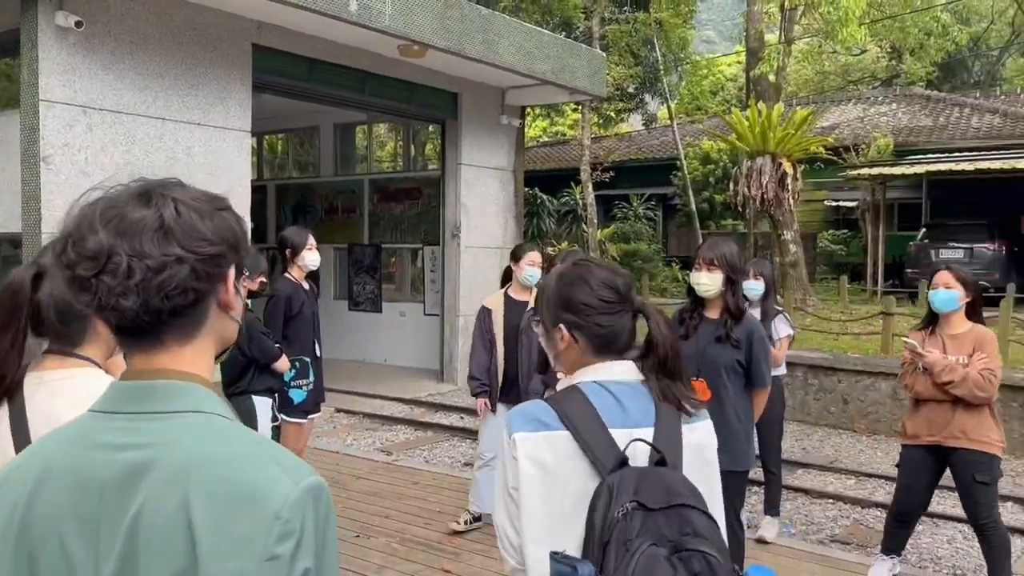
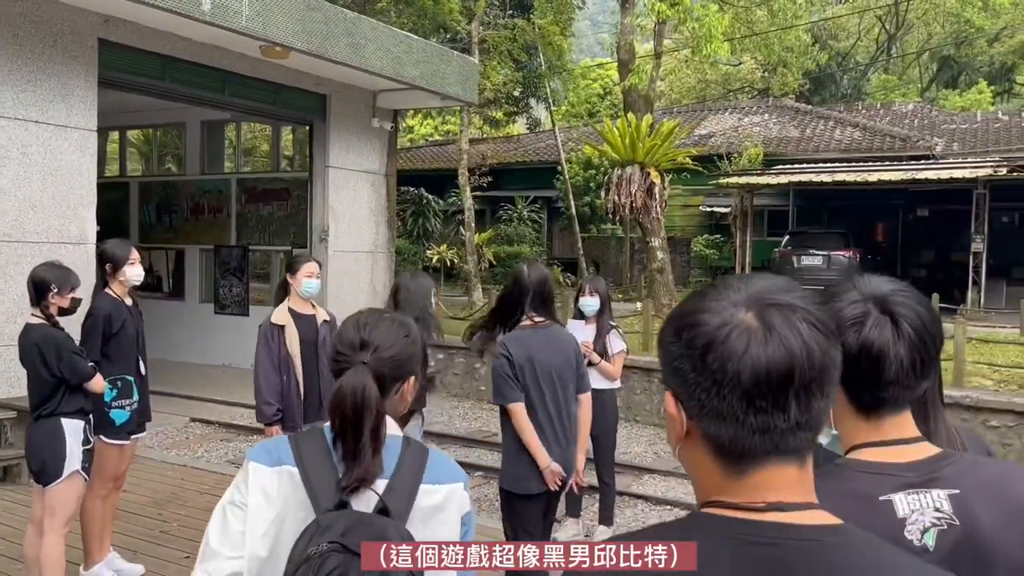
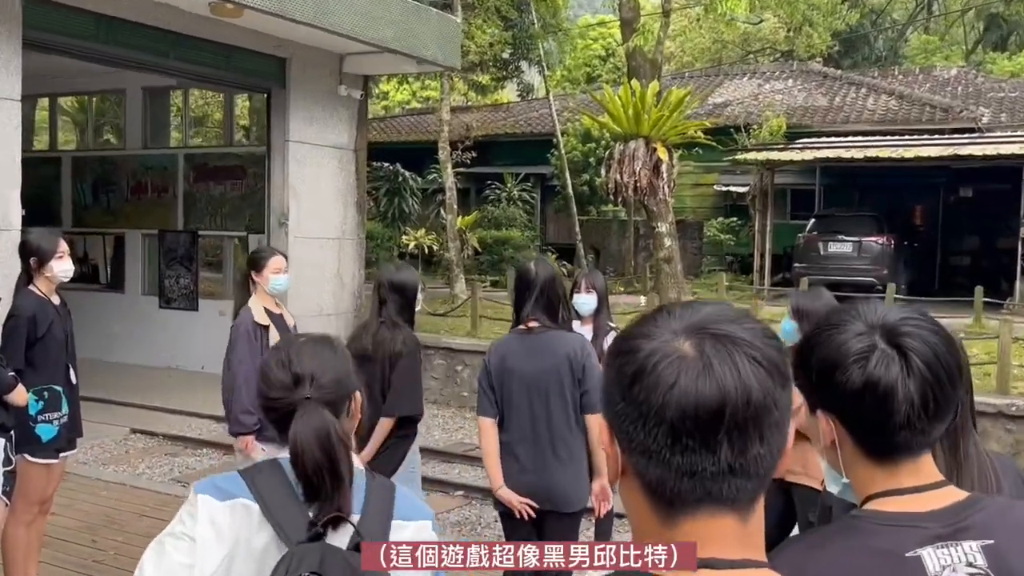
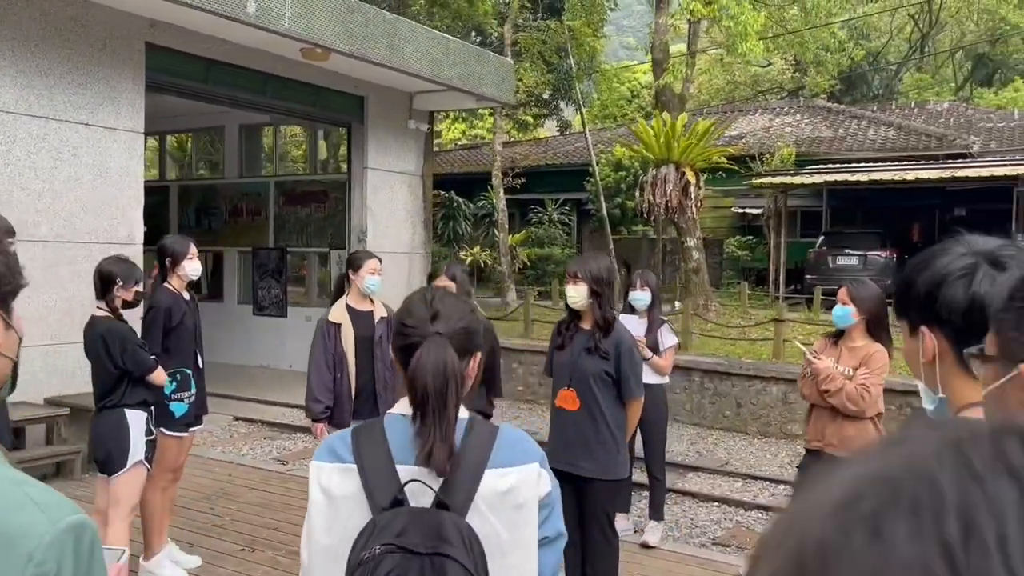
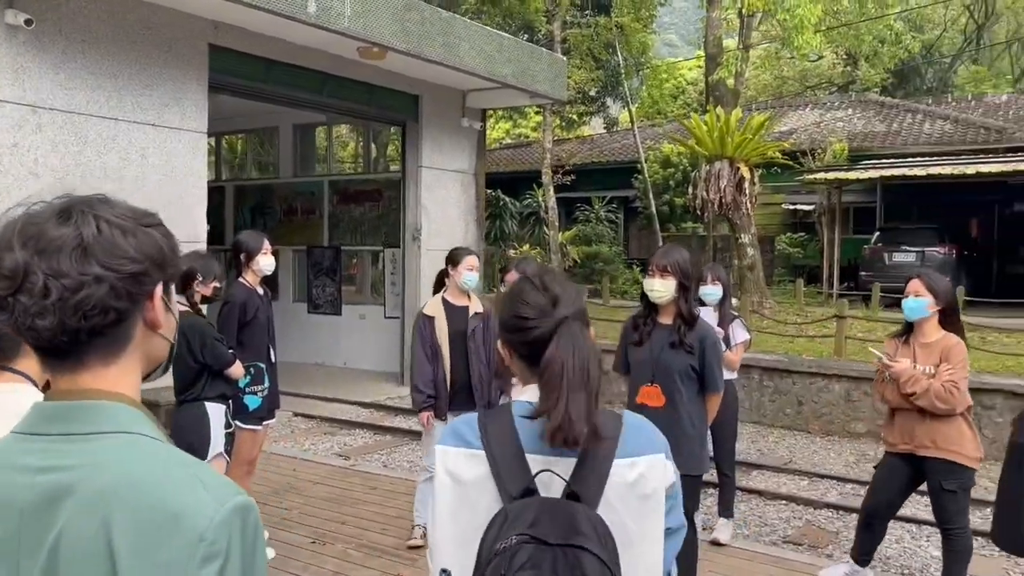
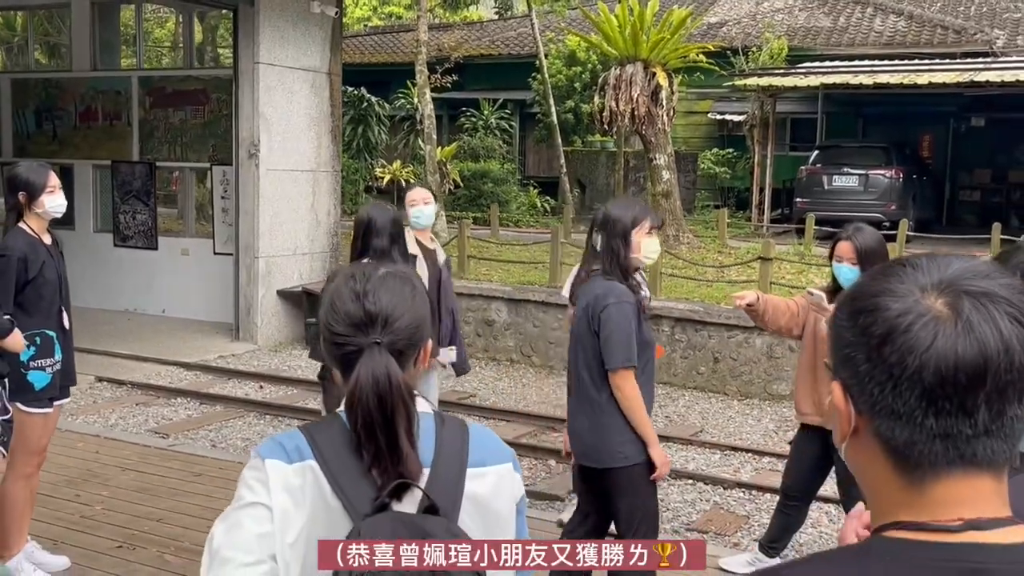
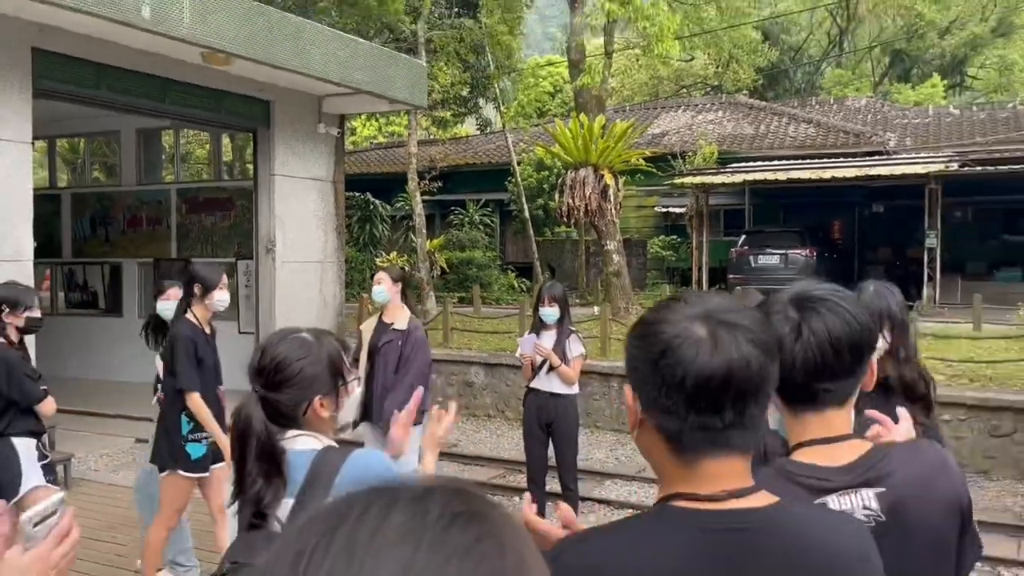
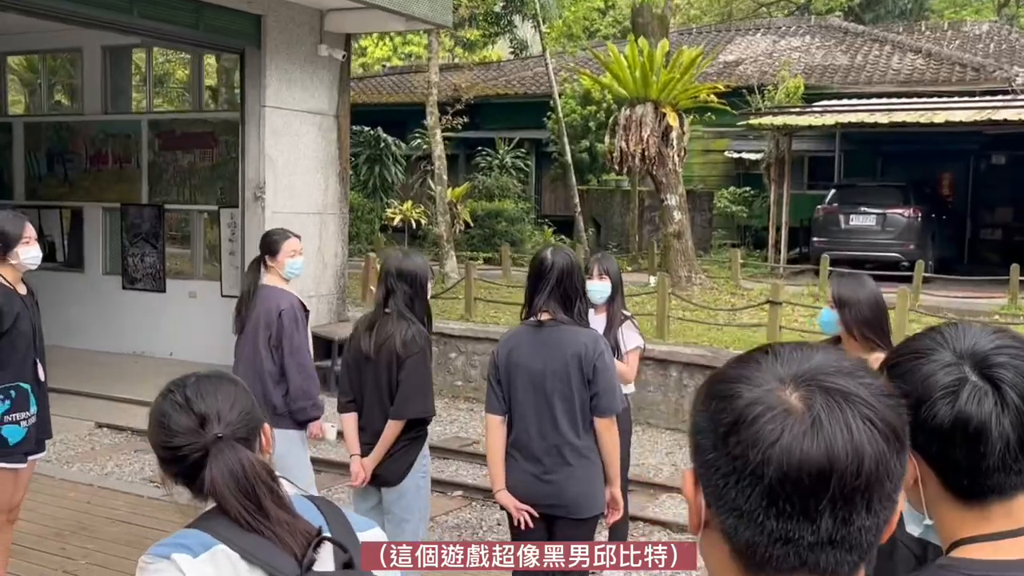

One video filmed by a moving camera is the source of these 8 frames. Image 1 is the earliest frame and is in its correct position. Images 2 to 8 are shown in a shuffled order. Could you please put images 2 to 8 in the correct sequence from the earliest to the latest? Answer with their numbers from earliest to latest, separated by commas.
5, 4, 2, 3, 8, 6, 7
